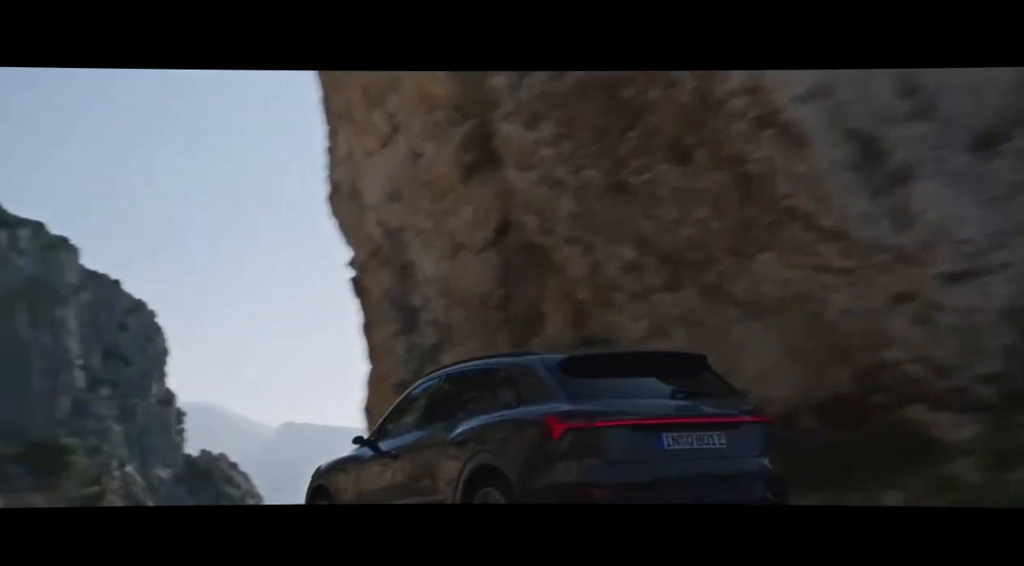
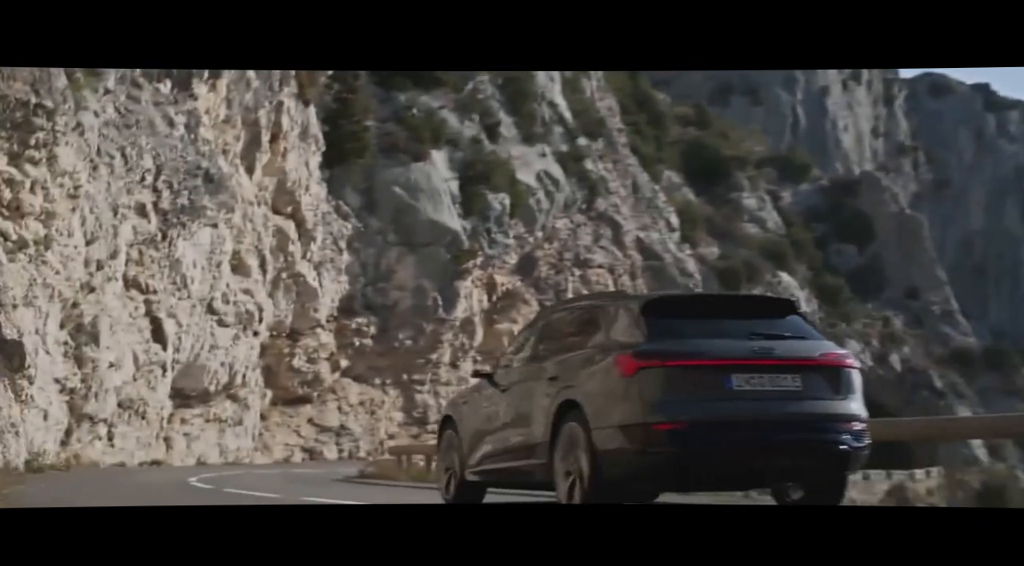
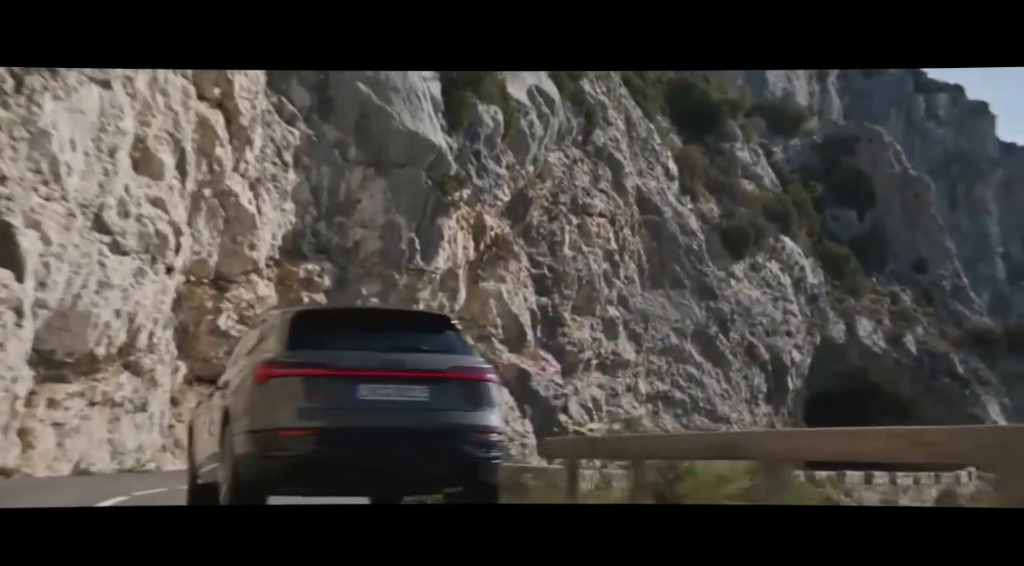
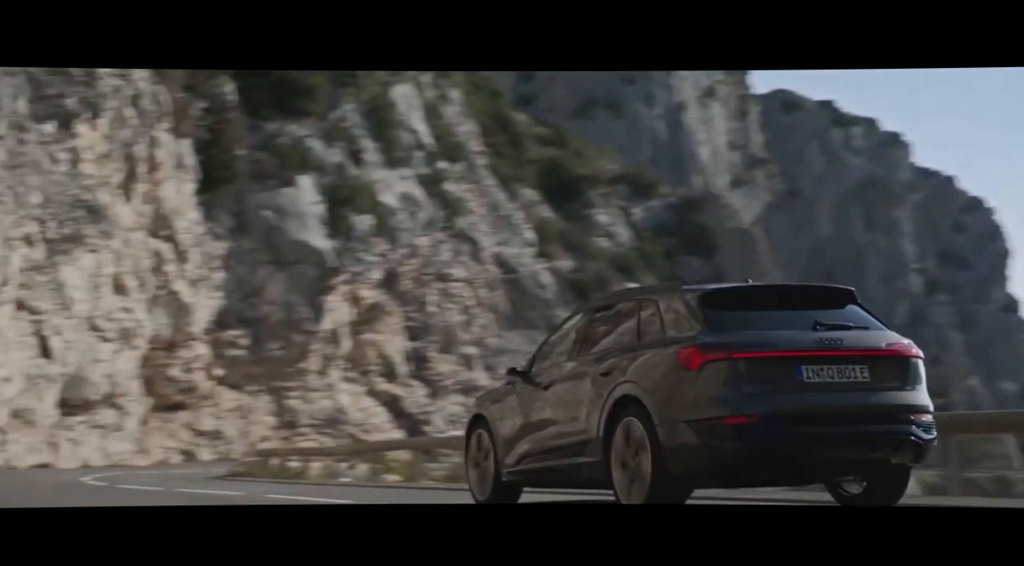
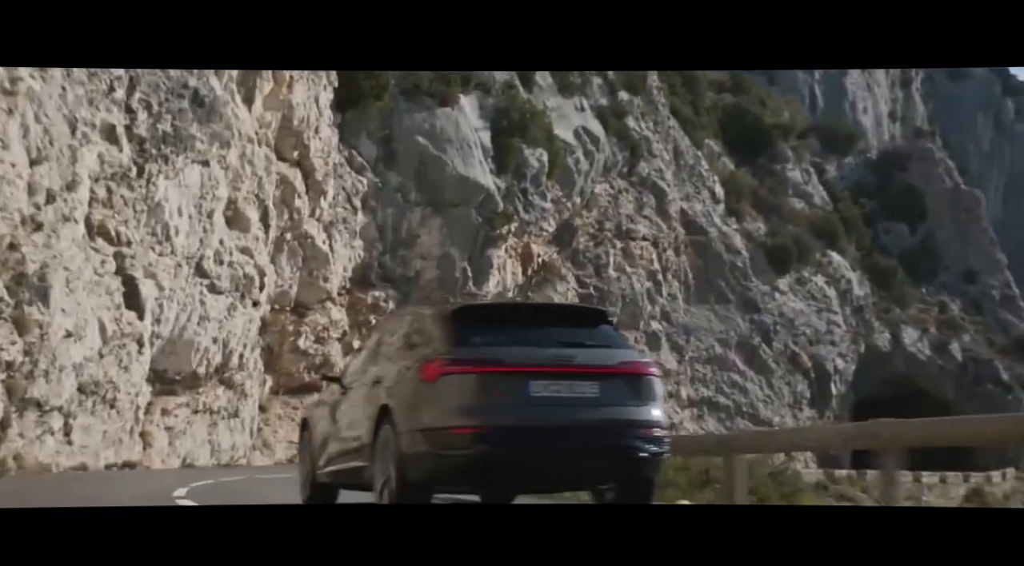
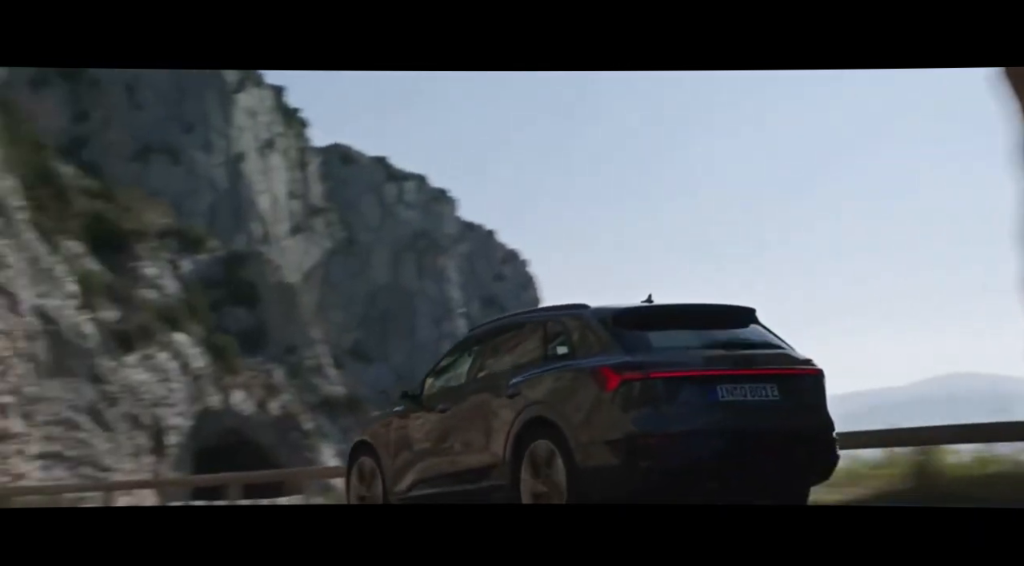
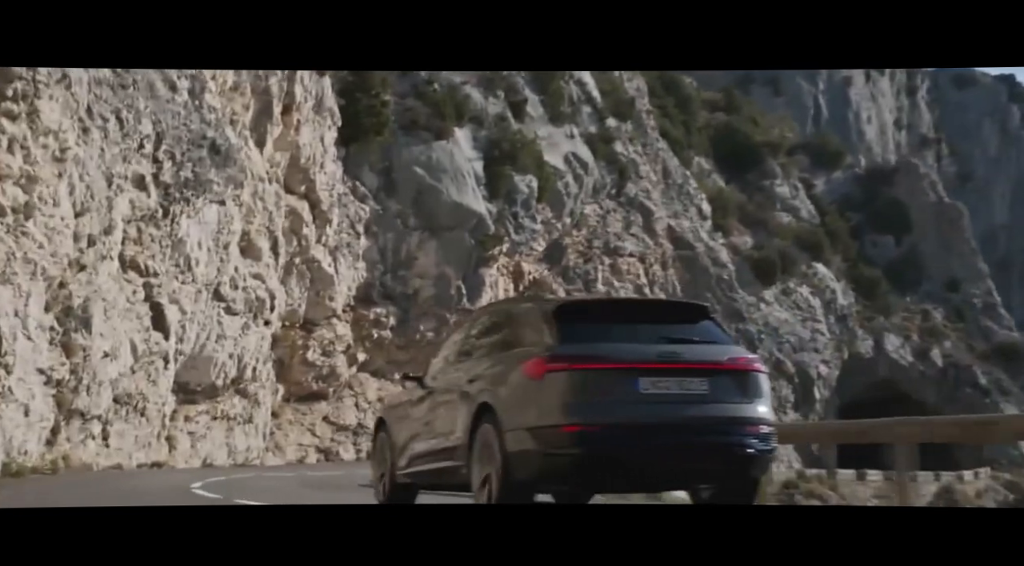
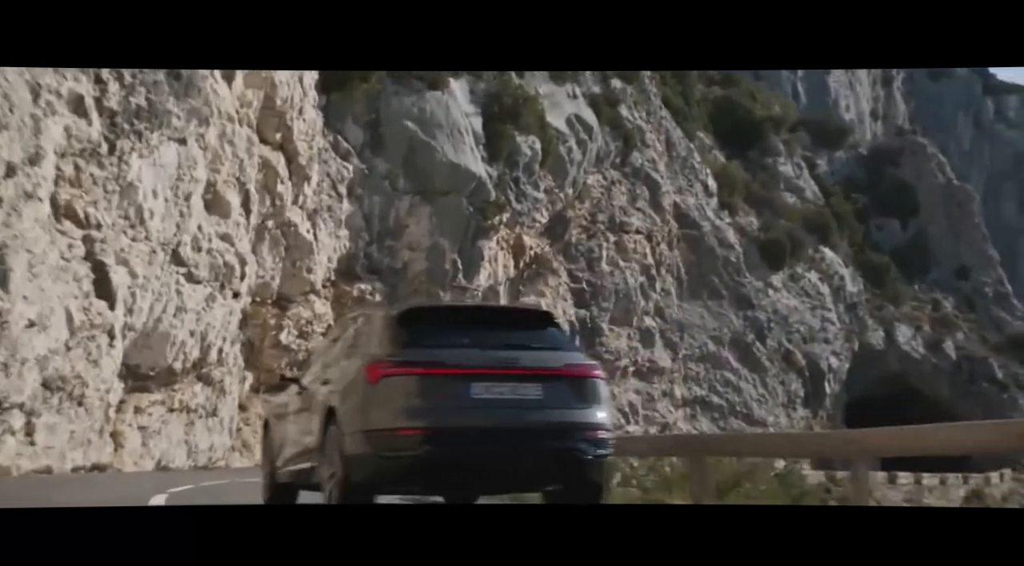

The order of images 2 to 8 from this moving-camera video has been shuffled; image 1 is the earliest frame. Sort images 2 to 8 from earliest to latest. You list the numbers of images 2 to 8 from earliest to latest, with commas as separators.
6, 4, 2, 7, 5, 8, 3
